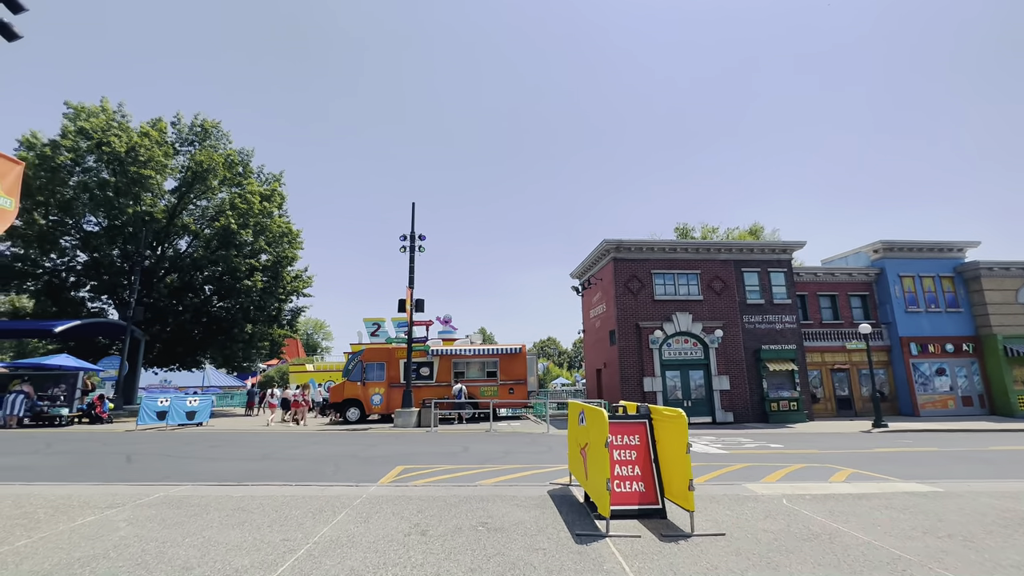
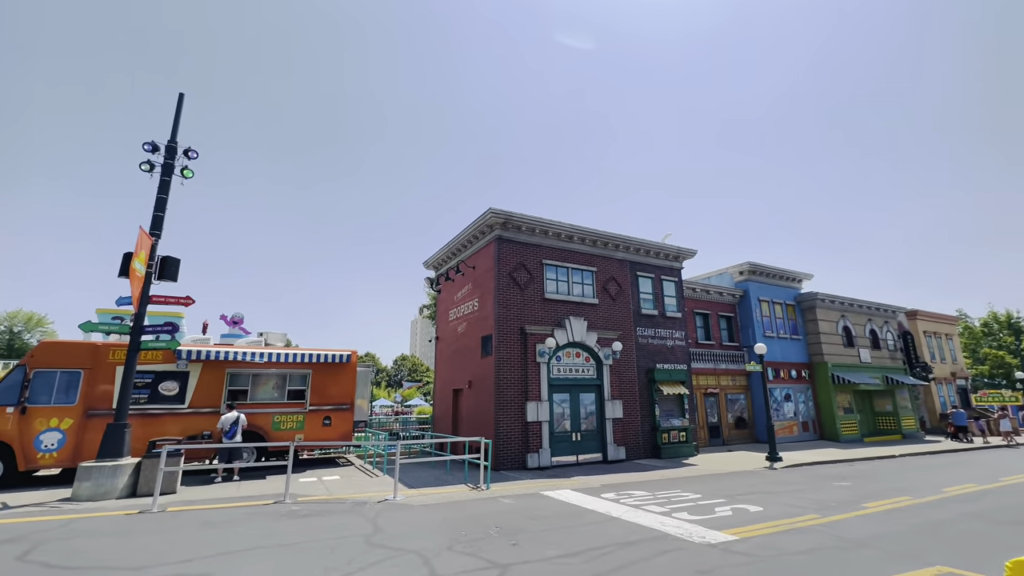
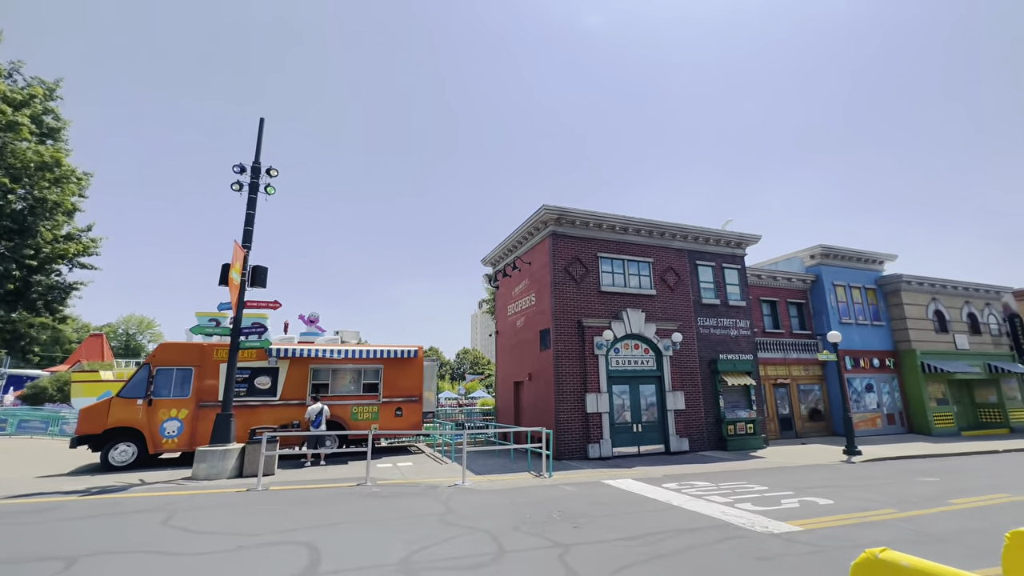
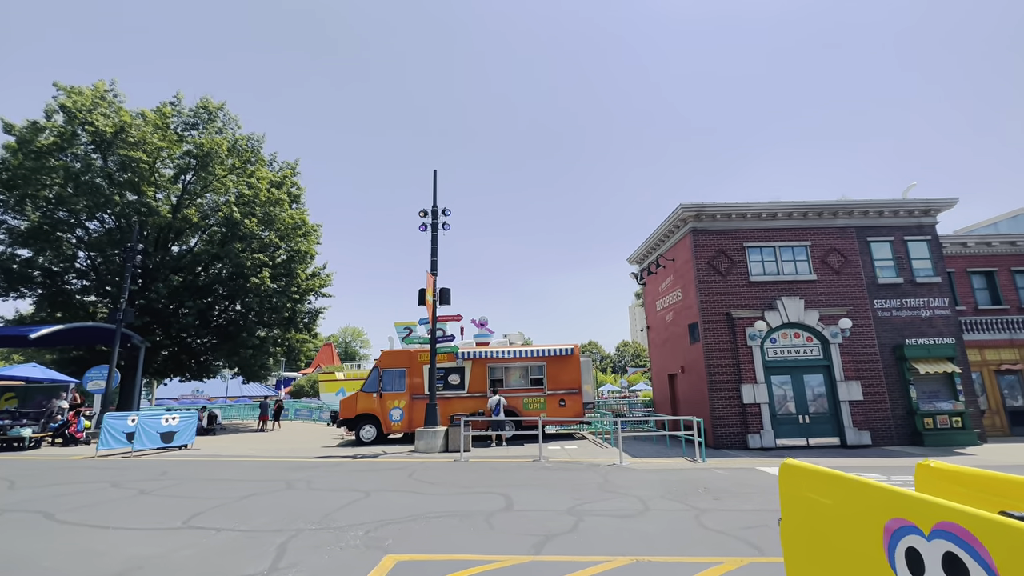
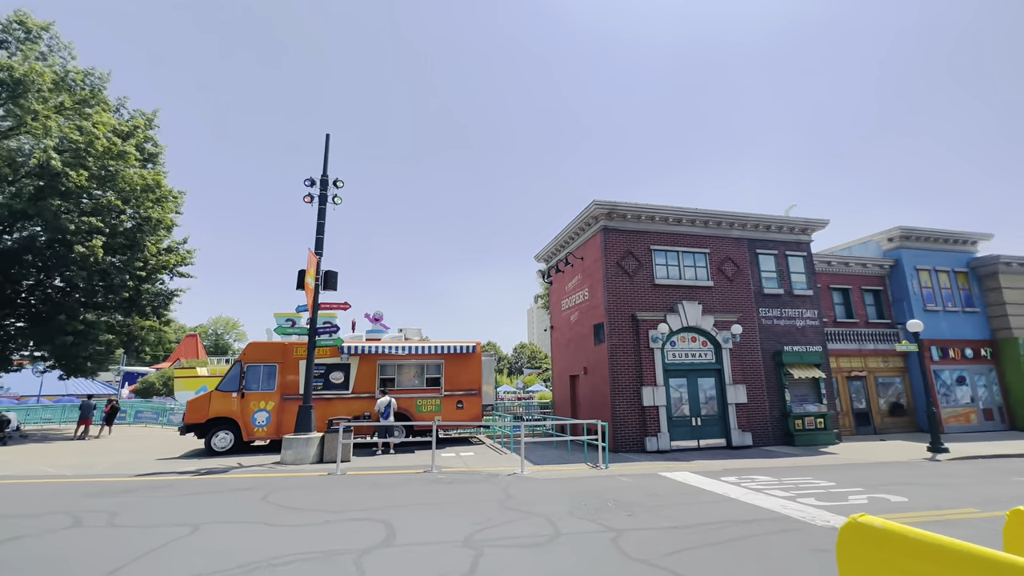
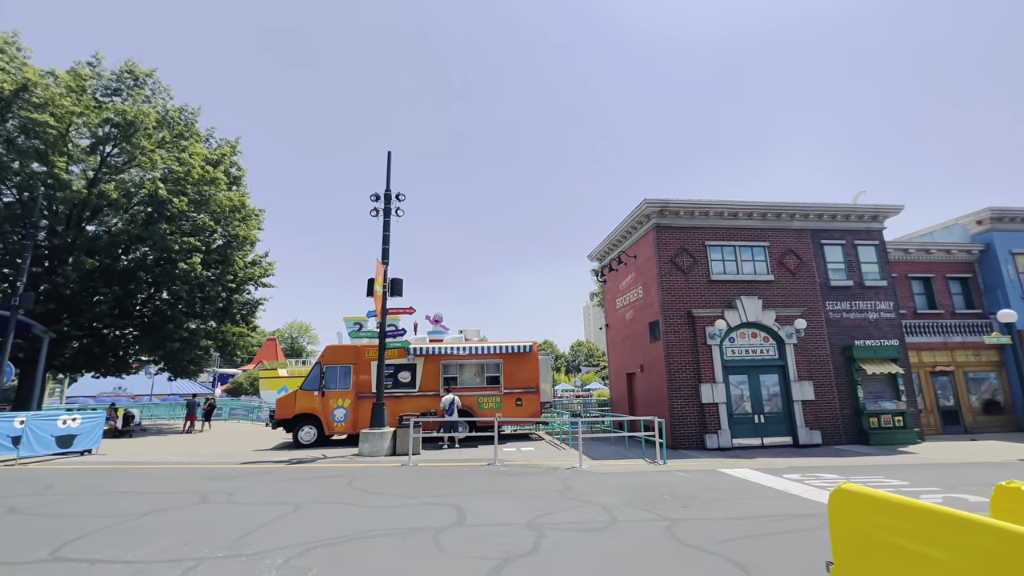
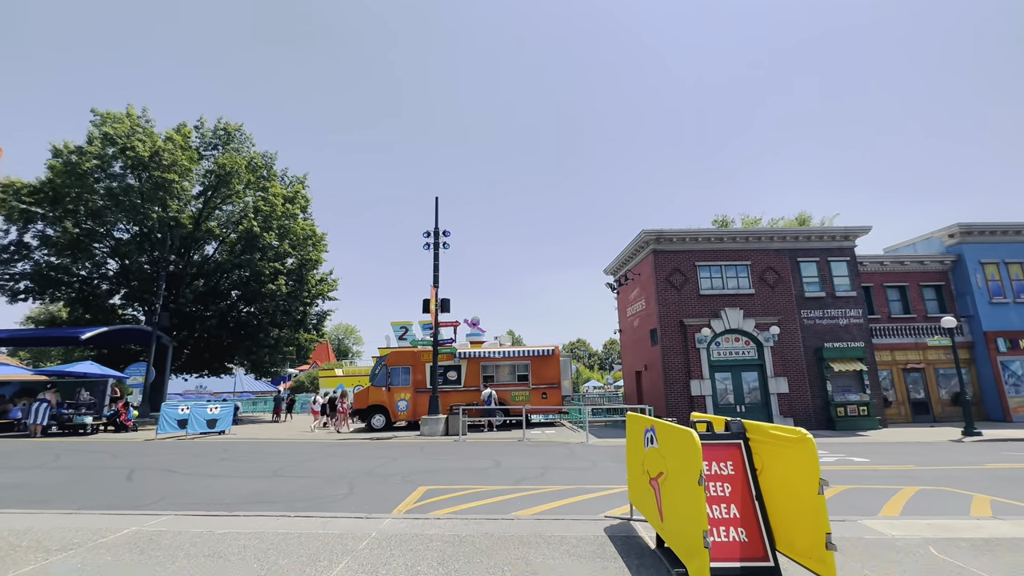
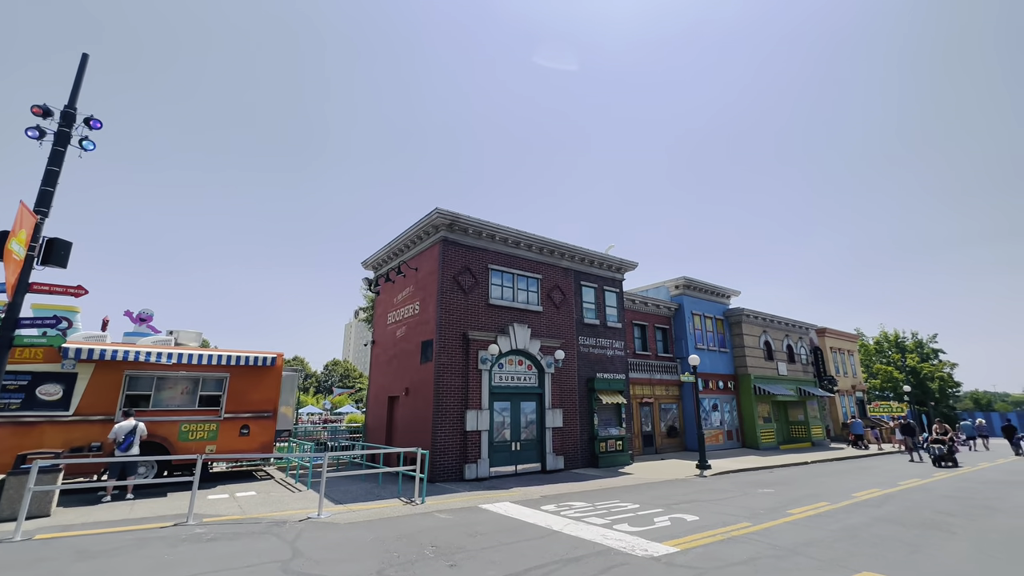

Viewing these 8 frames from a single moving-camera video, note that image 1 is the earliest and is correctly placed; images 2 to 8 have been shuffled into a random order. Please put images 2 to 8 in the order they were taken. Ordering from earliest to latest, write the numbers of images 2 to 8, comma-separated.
7, 4, 6, 5, 3, 2, 8
